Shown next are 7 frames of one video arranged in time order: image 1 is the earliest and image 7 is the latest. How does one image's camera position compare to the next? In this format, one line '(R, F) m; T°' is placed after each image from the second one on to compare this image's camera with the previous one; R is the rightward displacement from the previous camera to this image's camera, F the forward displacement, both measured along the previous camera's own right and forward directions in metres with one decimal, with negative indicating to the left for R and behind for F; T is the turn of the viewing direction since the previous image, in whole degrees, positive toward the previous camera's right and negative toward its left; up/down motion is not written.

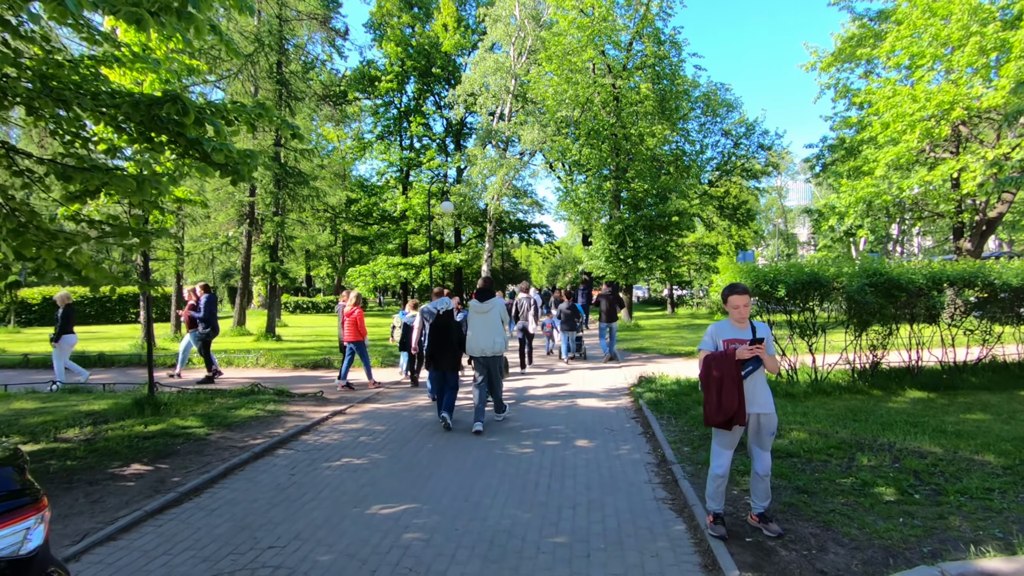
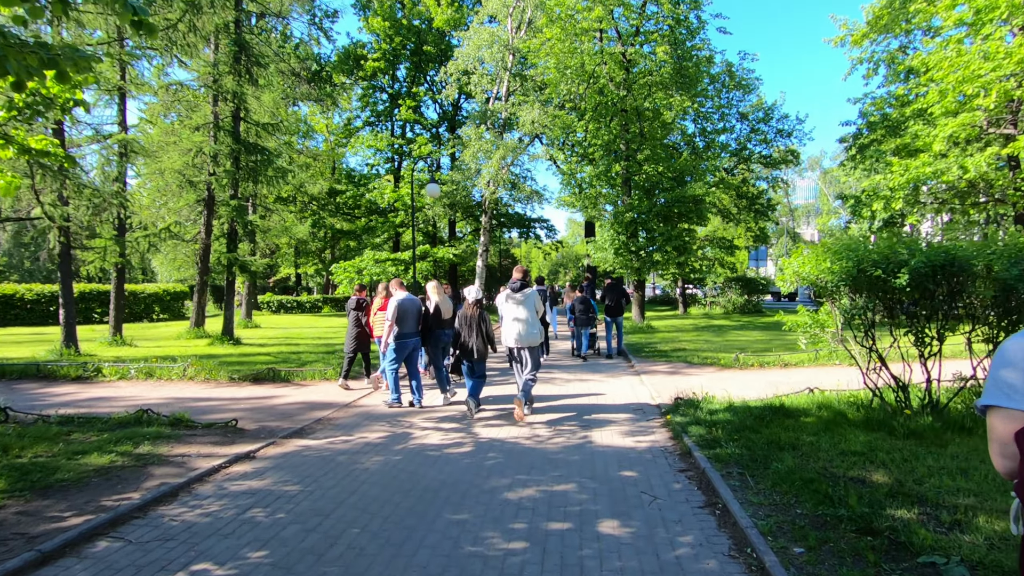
(+0.1, +2.5) m; 0°
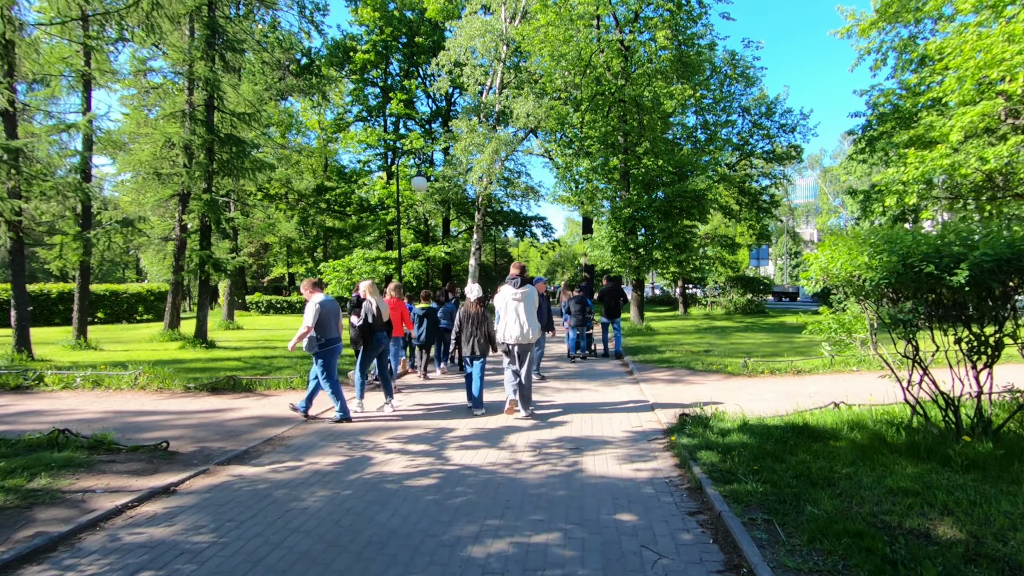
(+0.2, +0.9) m; 0°
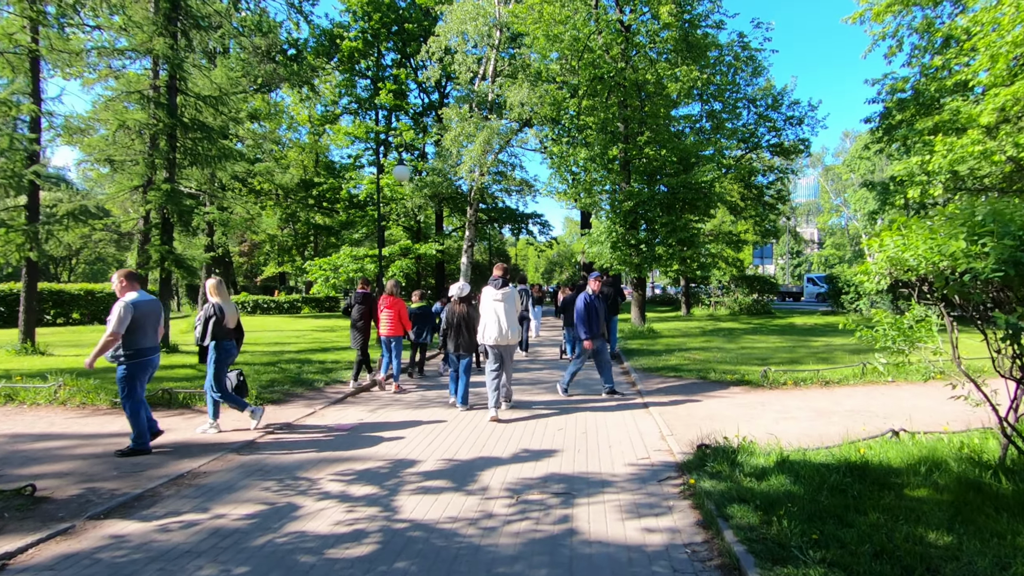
(+0.2, +1.3) m; 0°
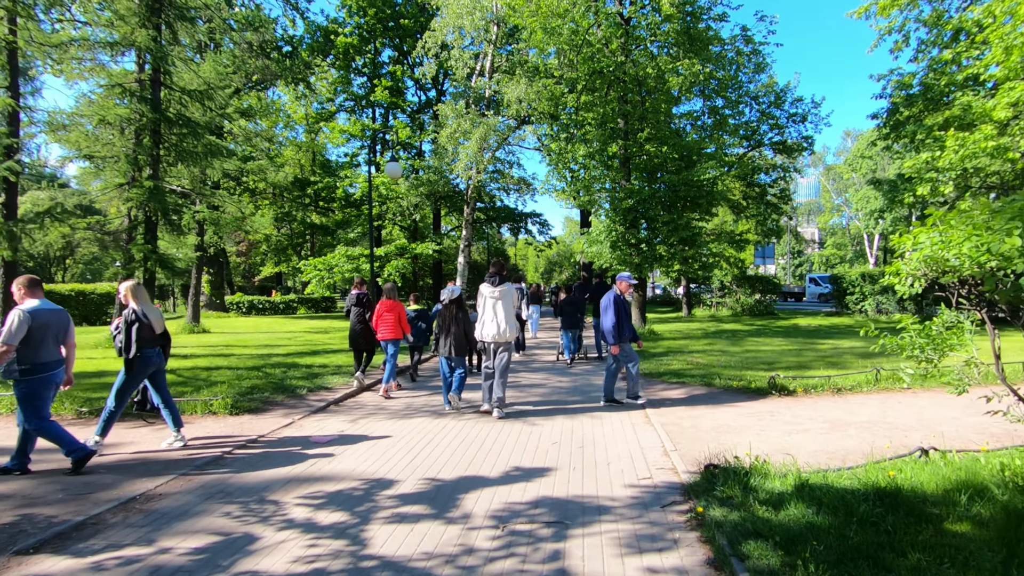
(+0.1, +0.5) m; 0°
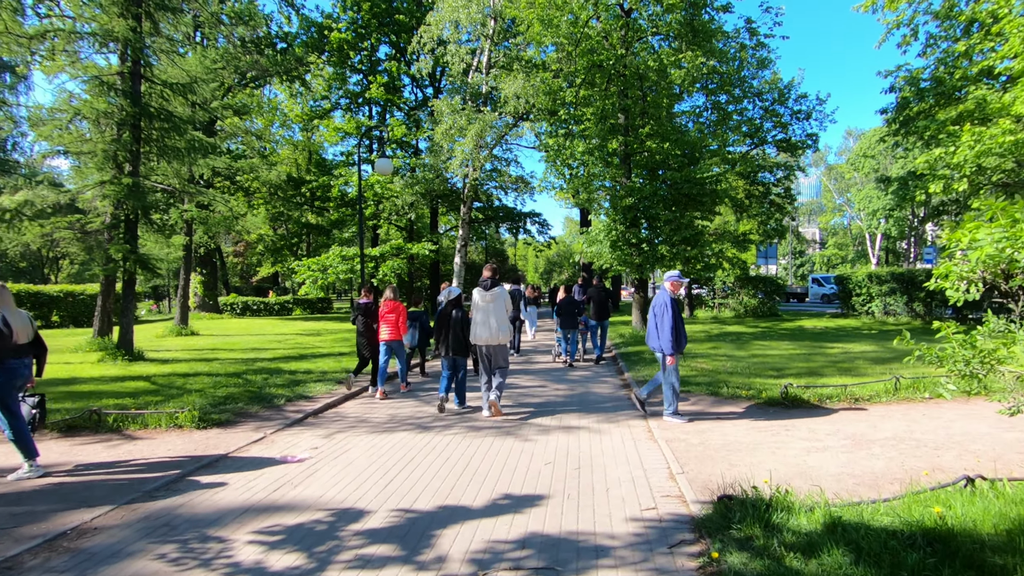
(+0.1, +0.6) m; 0°
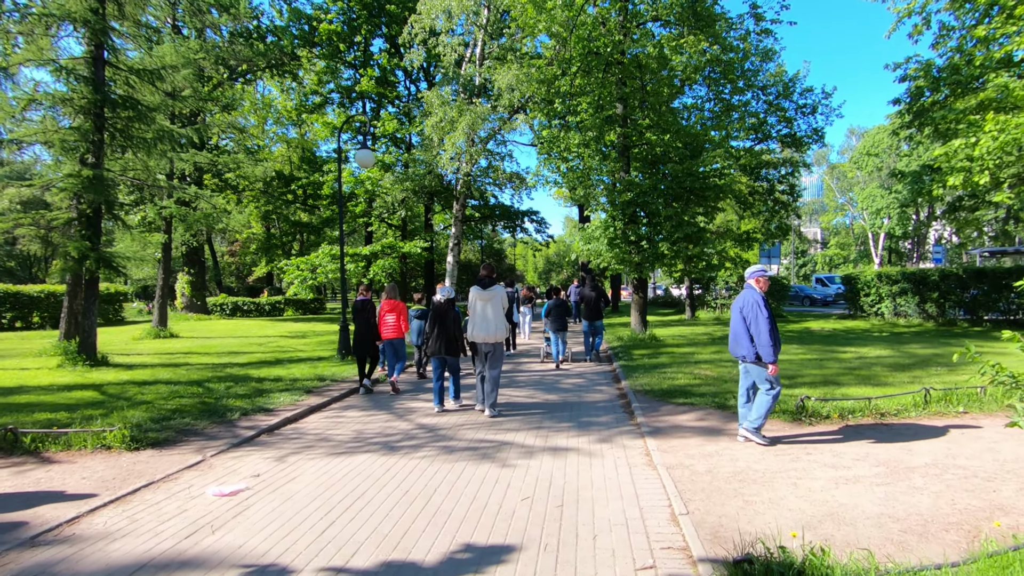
(+0.2, +0.8) m; 0°
